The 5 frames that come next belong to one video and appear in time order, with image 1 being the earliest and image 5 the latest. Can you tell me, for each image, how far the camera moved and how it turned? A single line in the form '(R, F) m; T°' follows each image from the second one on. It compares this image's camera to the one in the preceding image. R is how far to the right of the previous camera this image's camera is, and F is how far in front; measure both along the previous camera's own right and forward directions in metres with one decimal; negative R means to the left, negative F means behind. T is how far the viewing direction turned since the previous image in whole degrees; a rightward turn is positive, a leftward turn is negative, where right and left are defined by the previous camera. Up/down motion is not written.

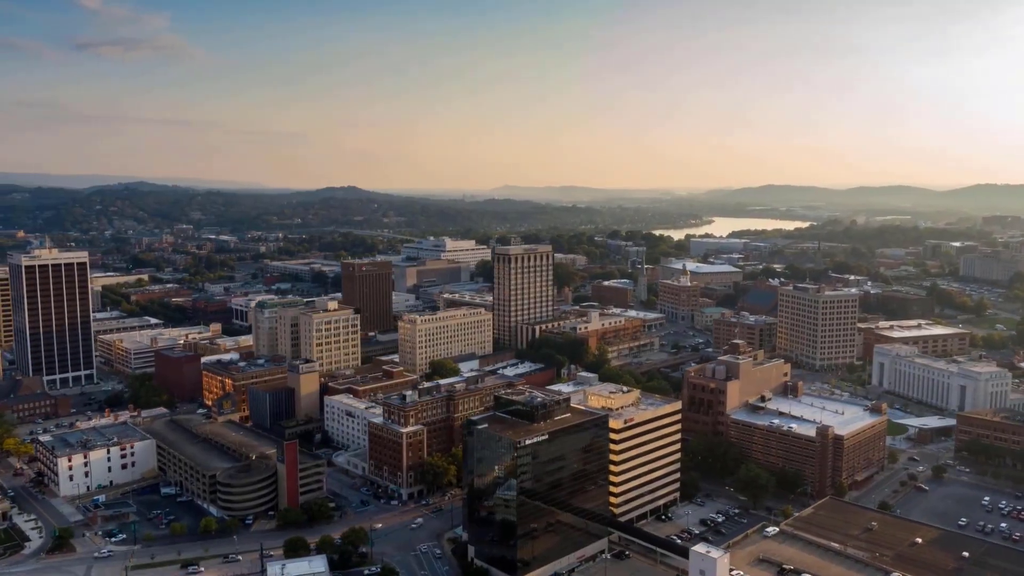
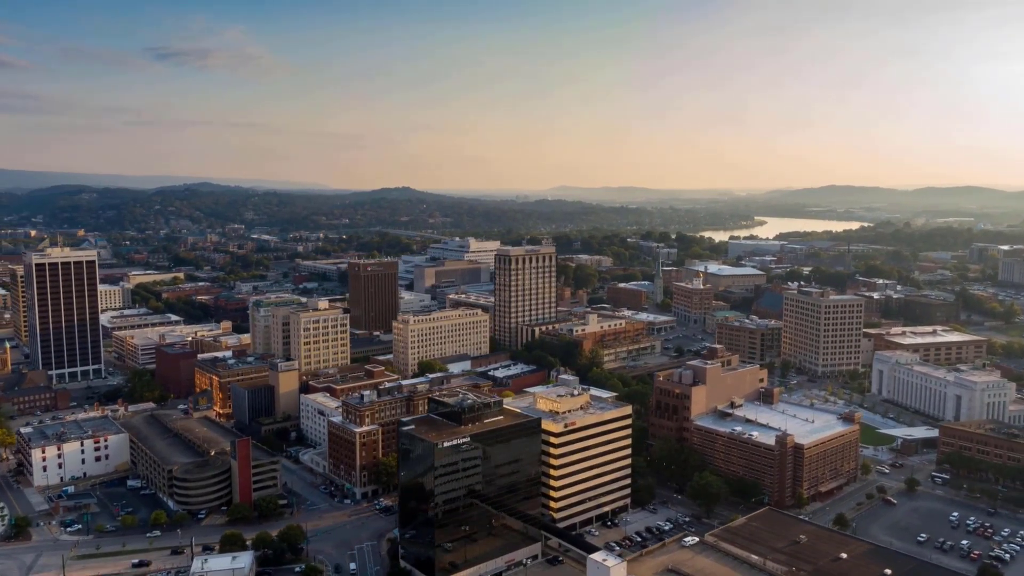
(+5.6, +0.3) m; -4°
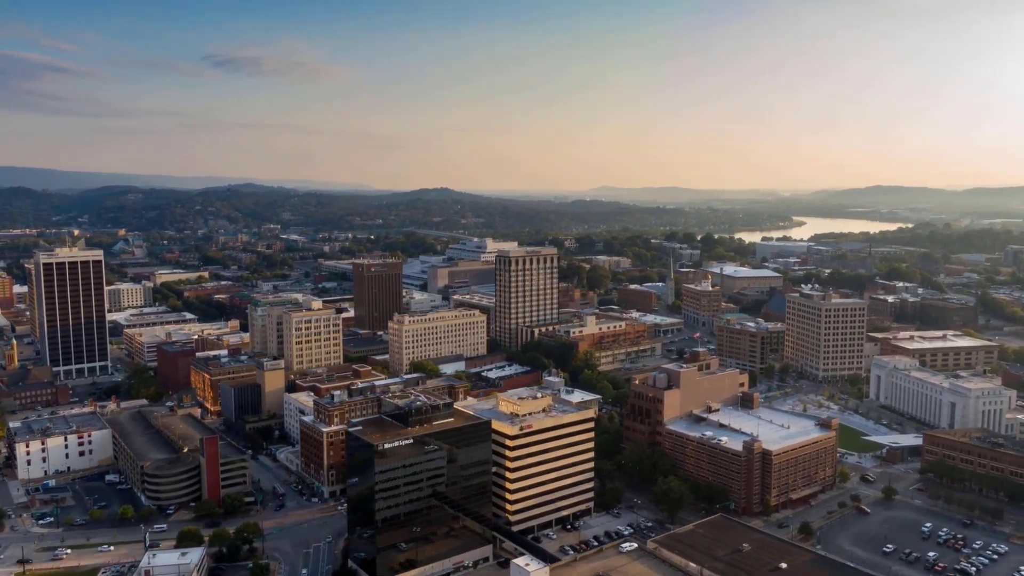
(+4.0, +0.2) m; -3°
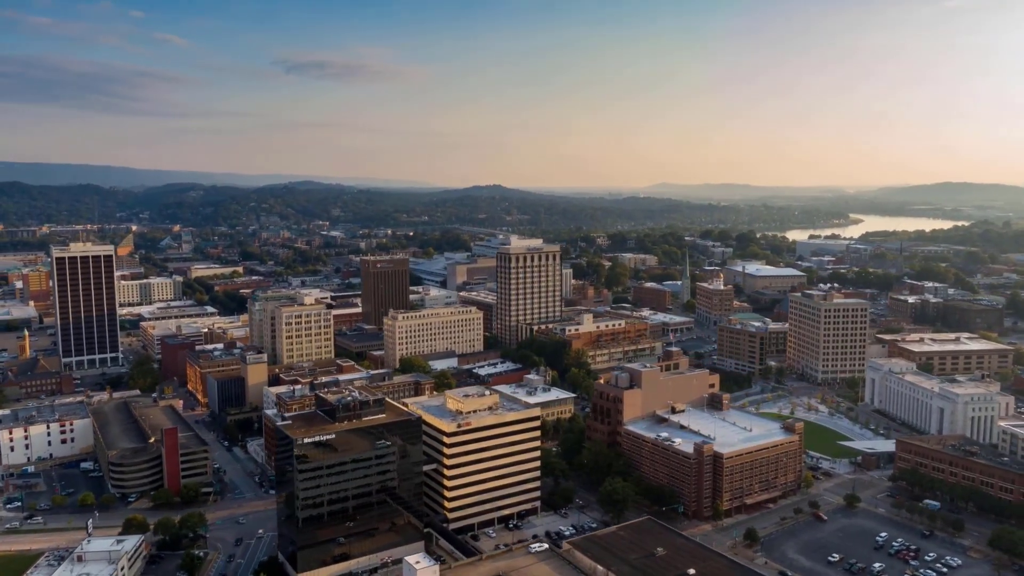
(+5.6, +0.4) m; -4°
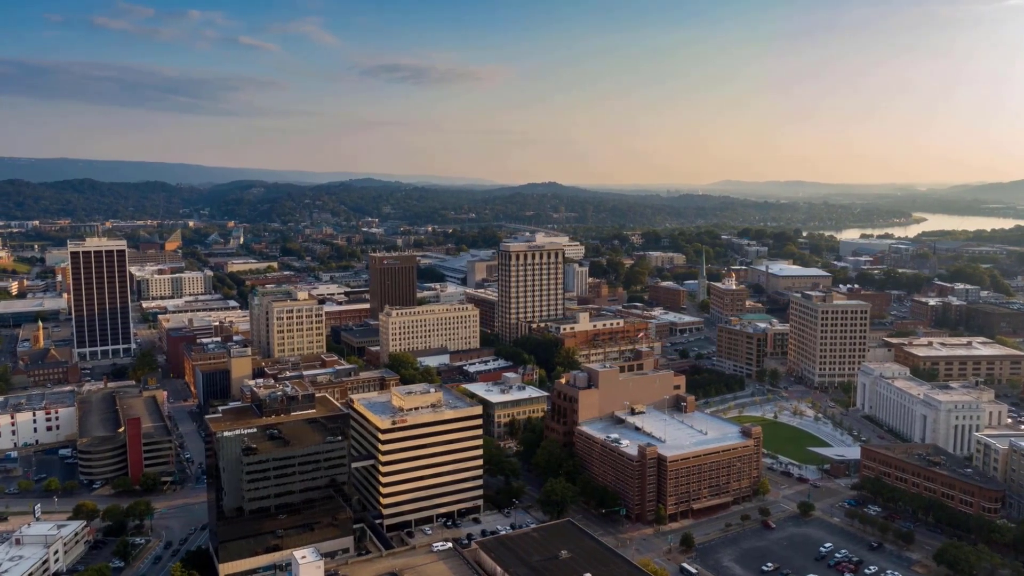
(+5.9, +0.4) m; -4°
